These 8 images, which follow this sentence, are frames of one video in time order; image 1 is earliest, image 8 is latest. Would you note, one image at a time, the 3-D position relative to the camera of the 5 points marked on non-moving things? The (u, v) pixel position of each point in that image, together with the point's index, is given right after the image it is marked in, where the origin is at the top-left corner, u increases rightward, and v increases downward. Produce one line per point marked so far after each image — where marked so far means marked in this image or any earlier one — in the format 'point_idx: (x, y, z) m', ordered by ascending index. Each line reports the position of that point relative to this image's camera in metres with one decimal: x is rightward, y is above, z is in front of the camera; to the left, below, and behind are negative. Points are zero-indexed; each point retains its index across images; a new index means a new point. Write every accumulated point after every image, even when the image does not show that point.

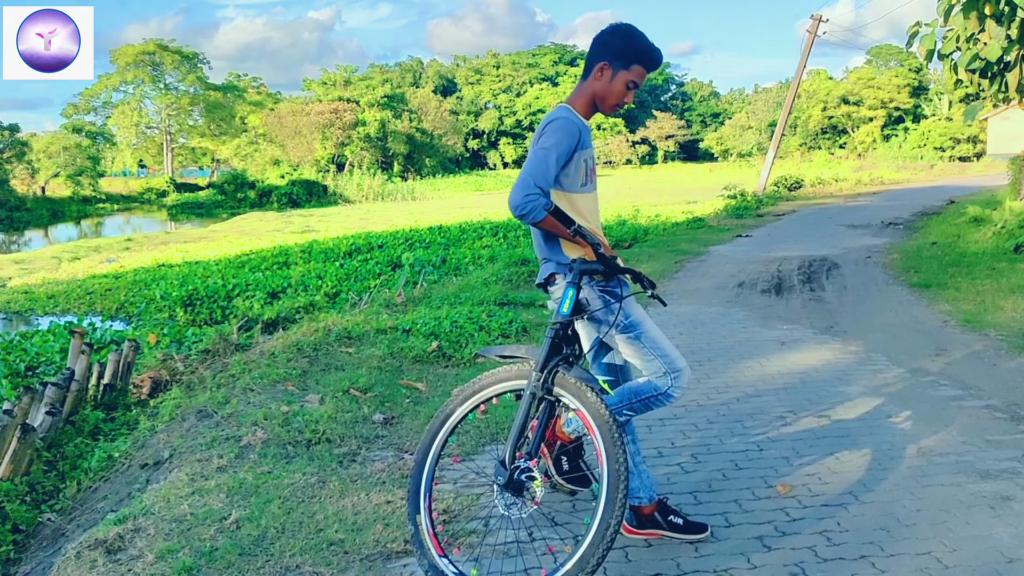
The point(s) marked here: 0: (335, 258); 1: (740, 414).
0: (-3.1, +0.5, +17.8) m
1: (+1.2, -0.6, +5.1) m
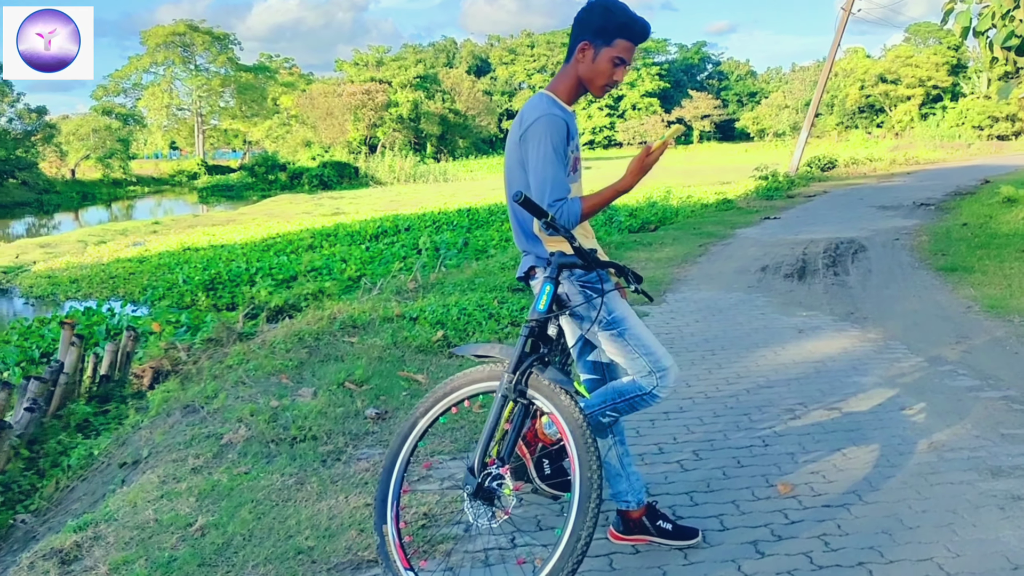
0: (-2.7, +0.8, +17.7) m
1: (+1.2, -0.6, +5.0) m
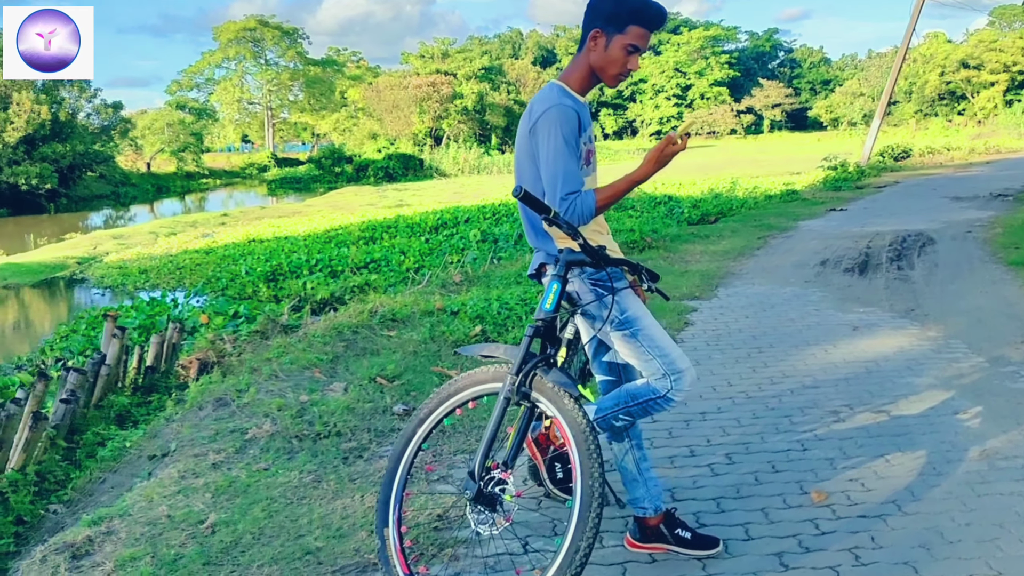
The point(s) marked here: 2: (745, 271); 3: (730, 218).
0: (-1.7, +1.0, +17.7) m
1: (+1.4, -0.6, +4.8) m
2: (+2.2, +0.2, +9.2) m
3: (+3.3, +1.0, +14.9) m
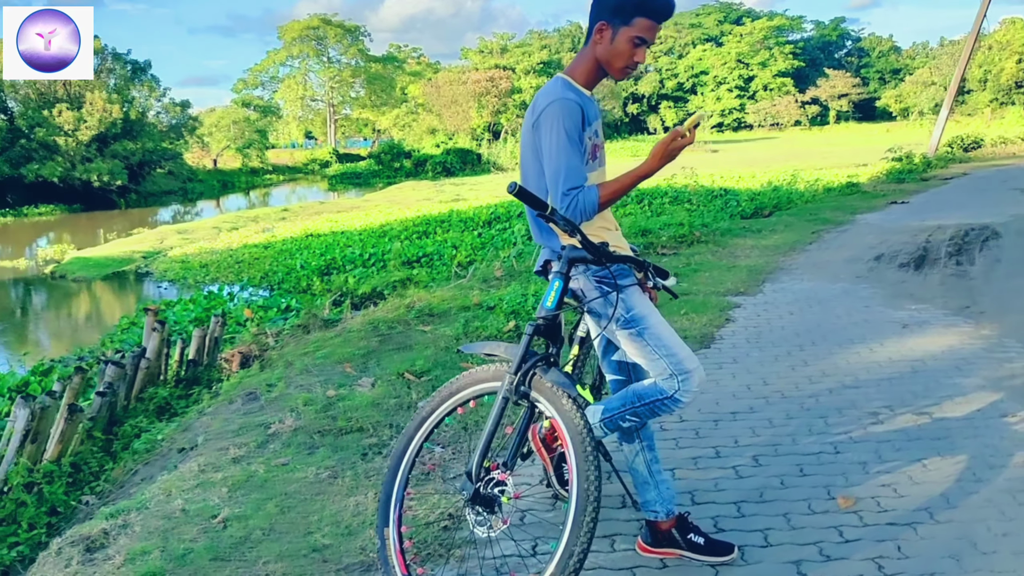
0: (-0.7, +1.1, +17.7) m
1: (+1.5, -0.6, +4.6) m
2: (+2.6, +0.2, +9.0) m
3: (+4.0, +1.1, +14.6) m
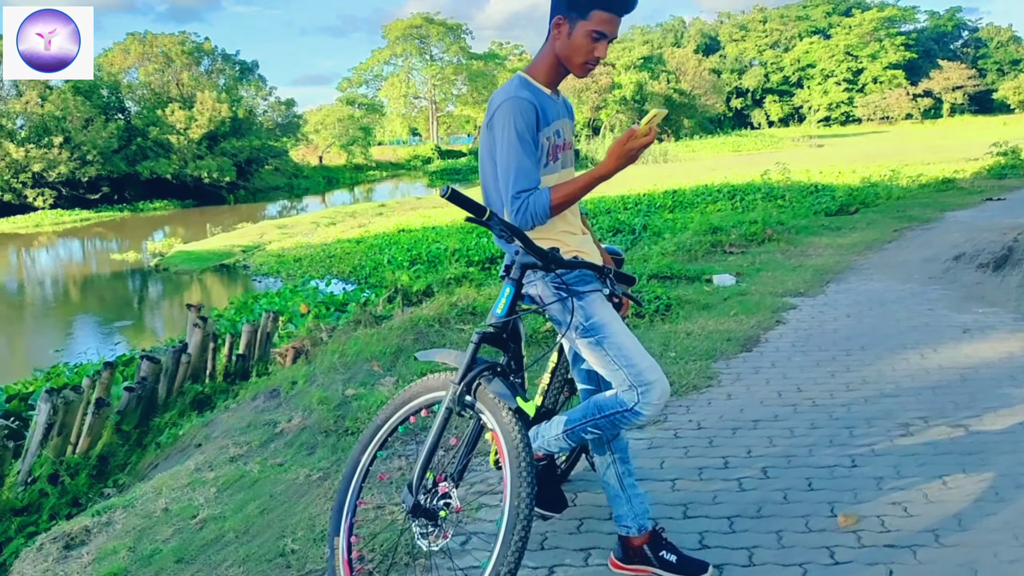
0: (+0.7, +1.1, +17.7) m
1: (+1.5, -0.6, +4.4) m
2: (+3.1, +0.2, +8.6) m
3: (+5.1, +1.1, +14.0) m
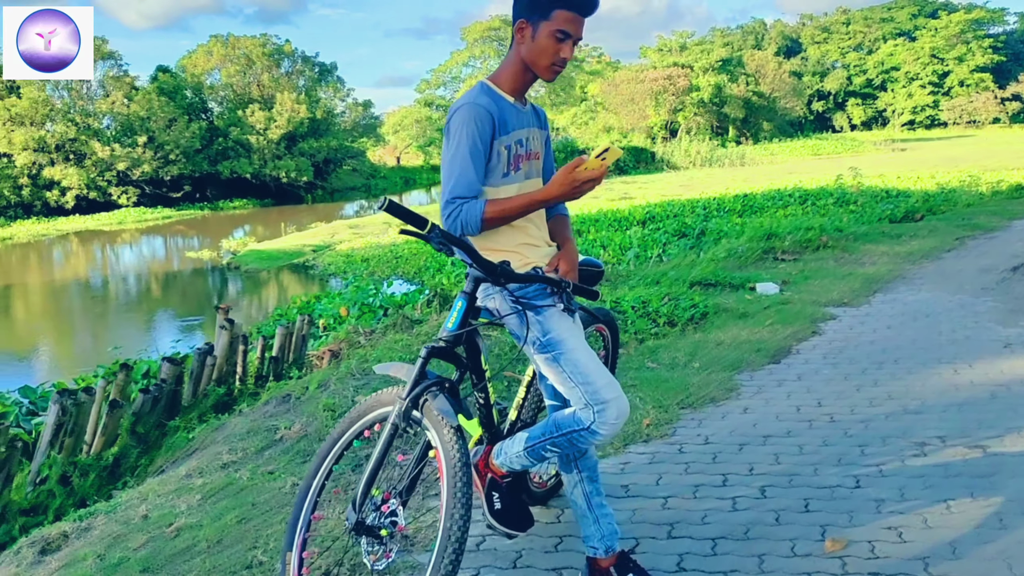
0: (+1.8, +1.1, +17.5) m
1: (+1.5, -0.6, +4.2) m
2: (+3.4, +0.1, +8.3) m
3: (+5.9, +1.0, +13.5) m
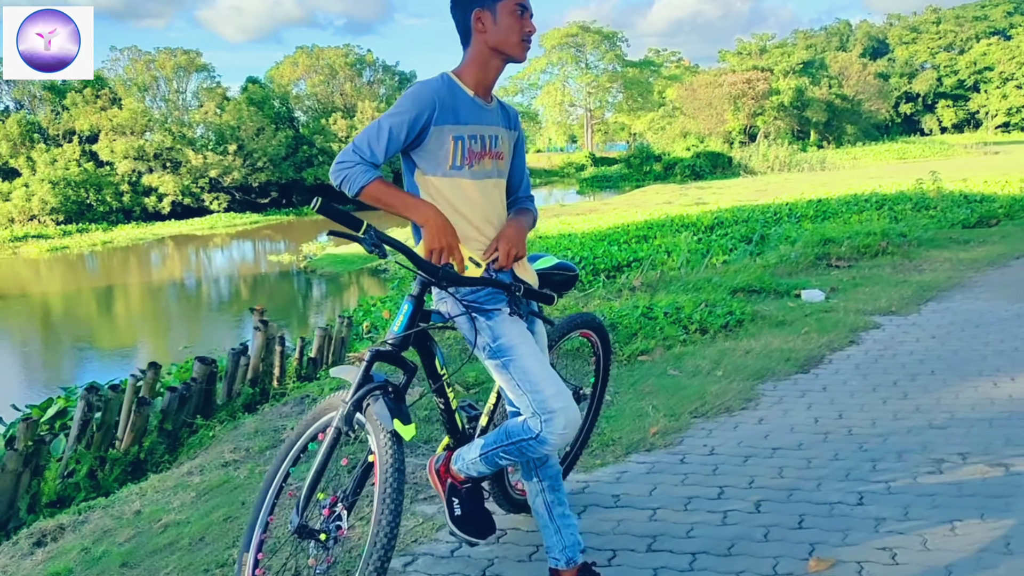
0: (+3.0, +1.0, +17.3) m
1: (+1.5, -0.7, +4.0) m
2: (+3.8, 0.0, +7.9) m
3: (+6.7, +0.9, +12.9) m
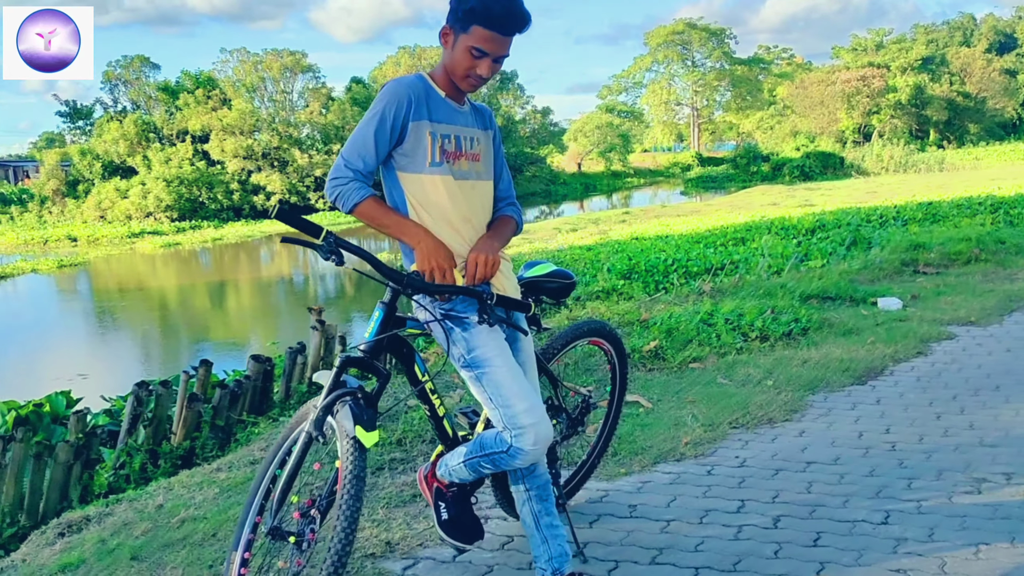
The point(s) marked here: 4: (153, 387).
0: (+4.6, +0.9, +16.8) m
1: (+1.6, -0.7, +3.8) m
2: (+4.3, 0.0, +7.5) m
3: (+7.8, +0.7, +12.1) m
4: (-1.8, -0.5, +5.1) m
